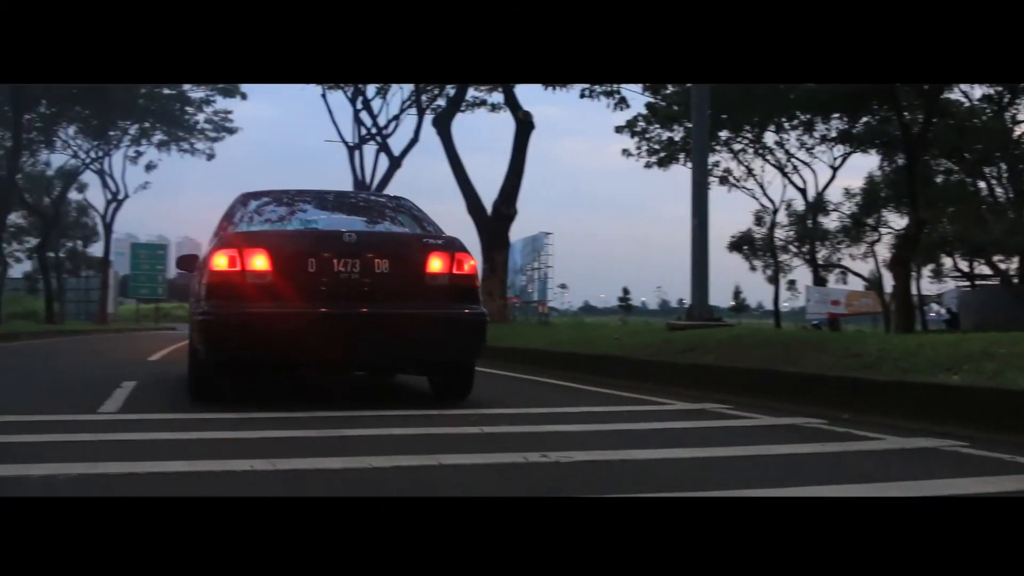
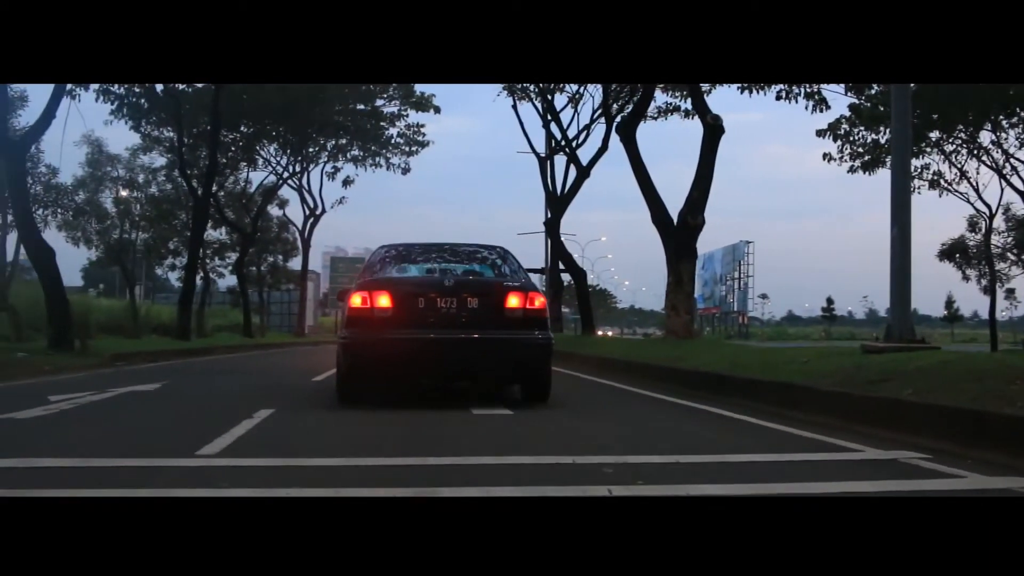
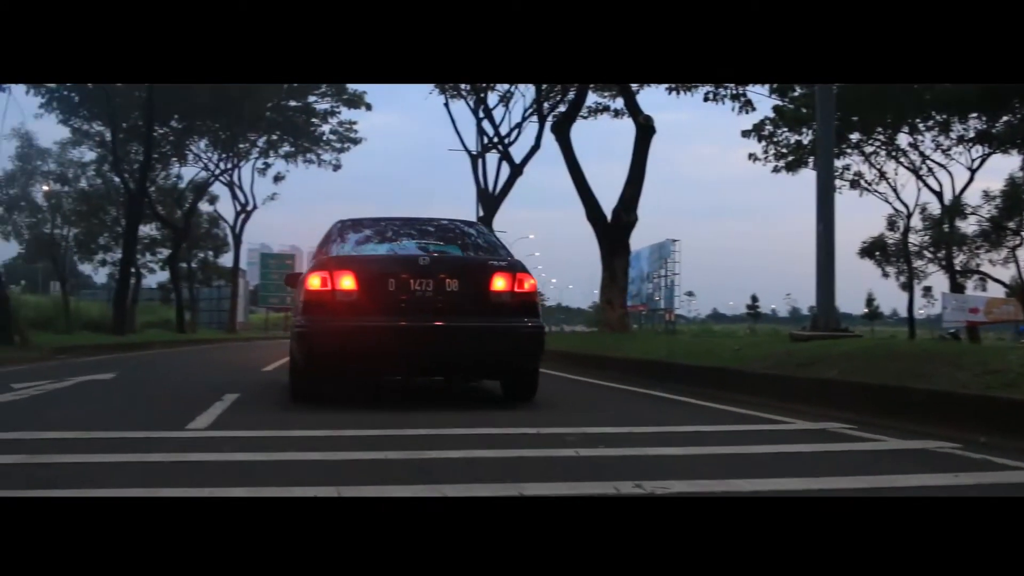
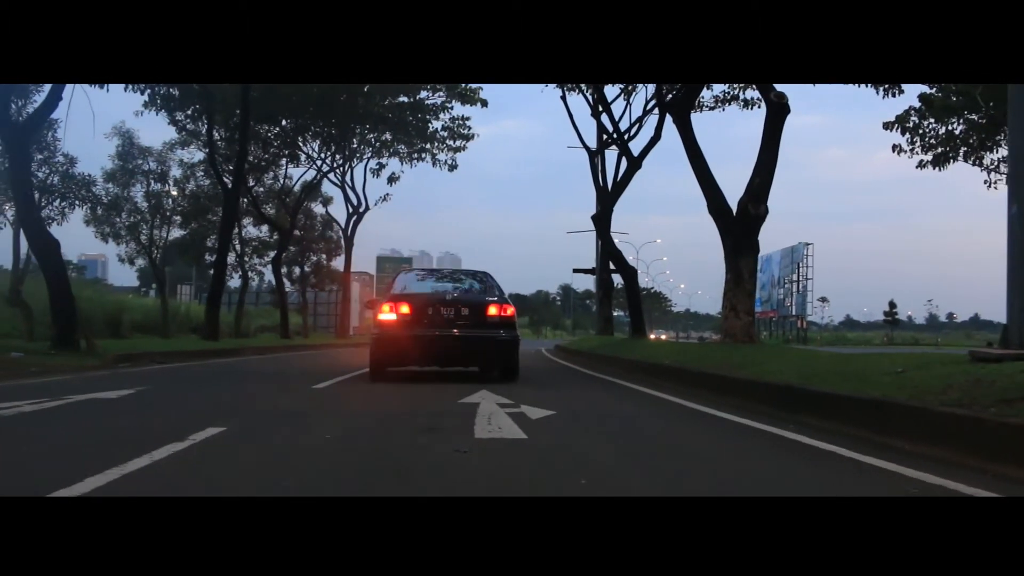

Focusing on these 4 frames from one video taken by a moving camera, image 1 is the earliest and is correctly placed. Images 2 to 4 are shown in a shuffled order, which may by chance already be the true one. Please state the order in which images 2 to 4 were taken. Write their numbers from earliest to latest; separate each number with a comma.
3, 2, 4
